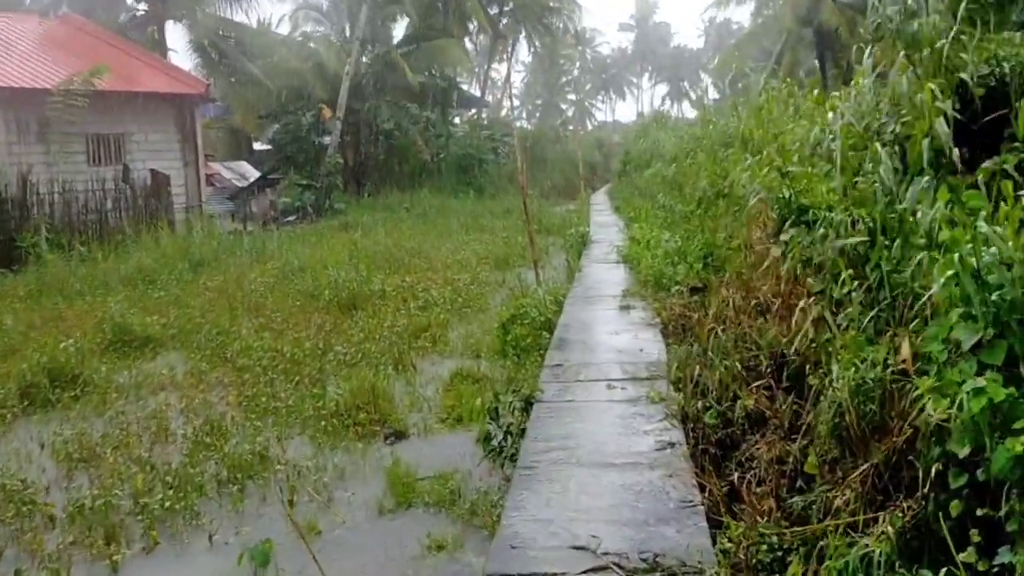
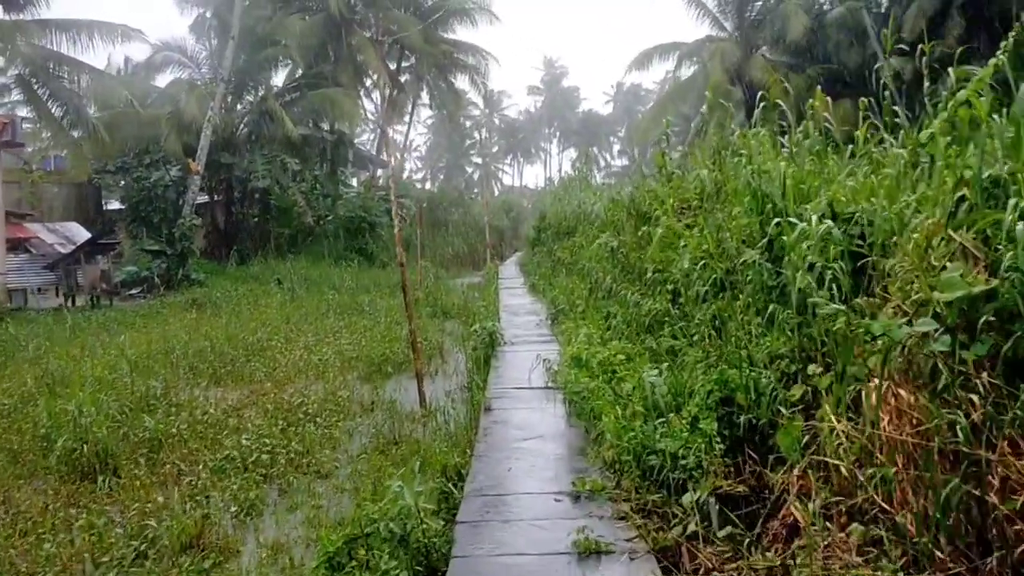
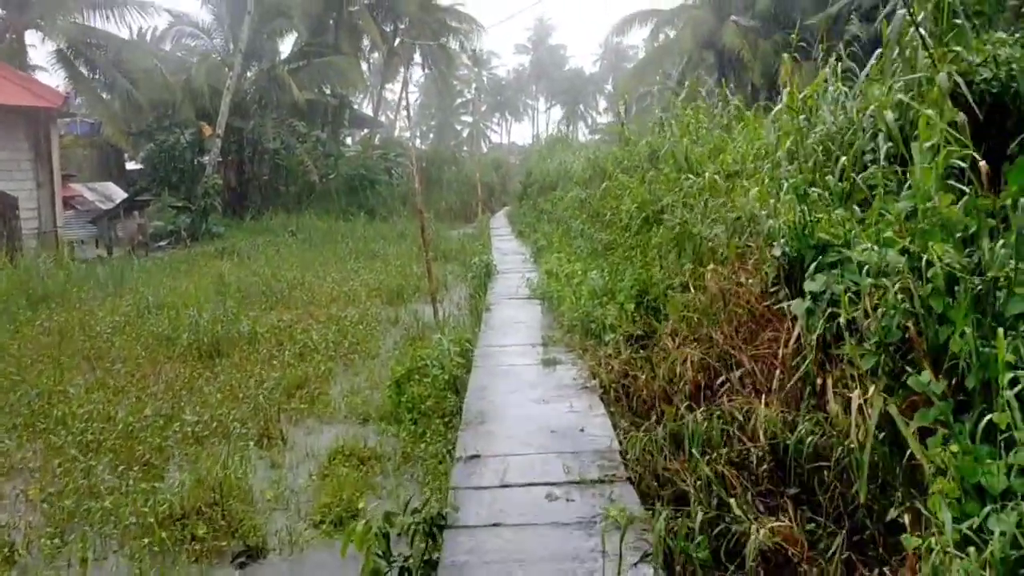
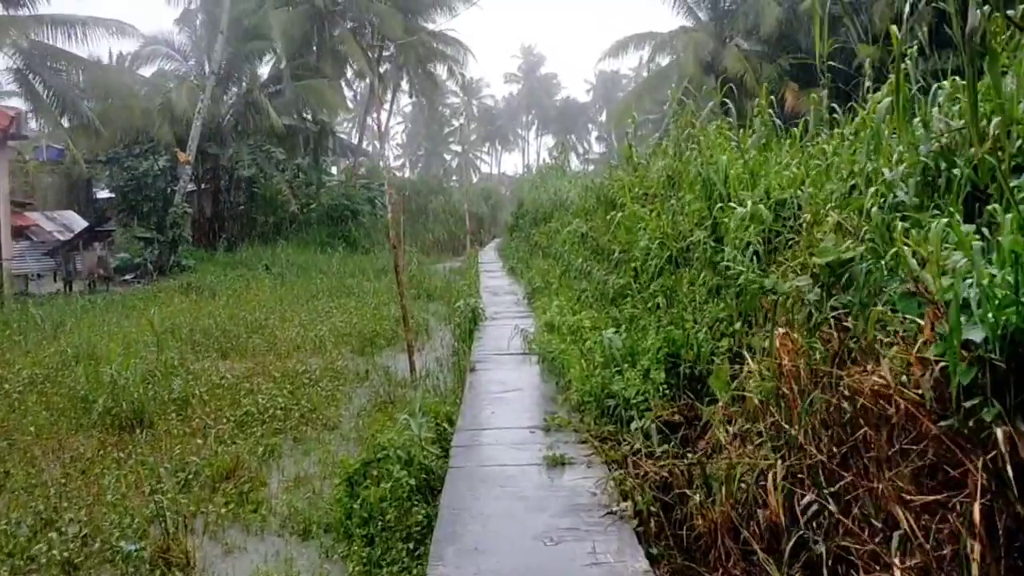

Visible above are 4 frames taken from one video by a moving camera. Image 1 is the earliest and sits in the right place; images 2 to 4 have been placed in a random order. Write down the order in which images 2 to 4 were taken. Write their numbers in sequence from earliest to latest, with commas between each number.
3, 4, 2
